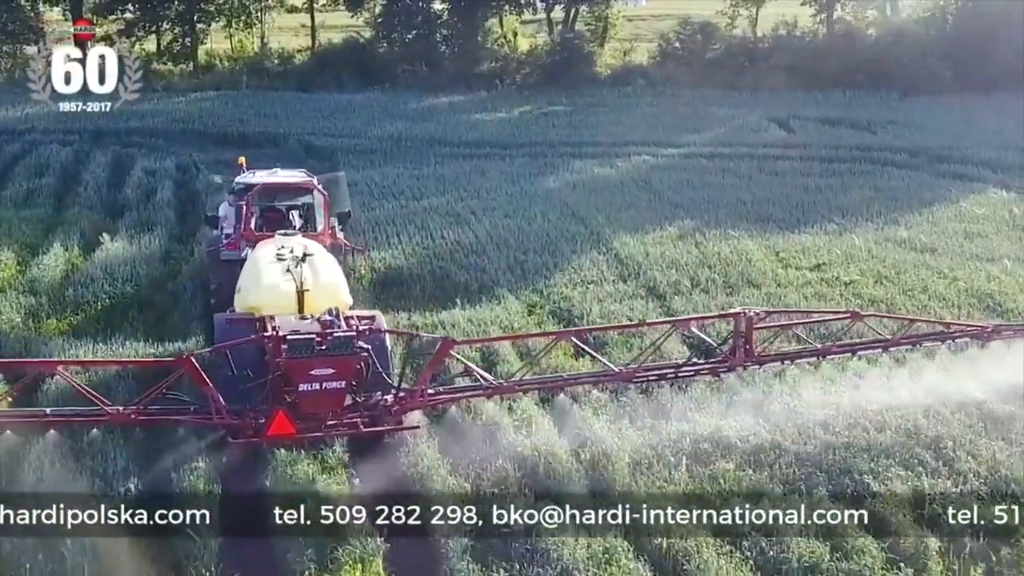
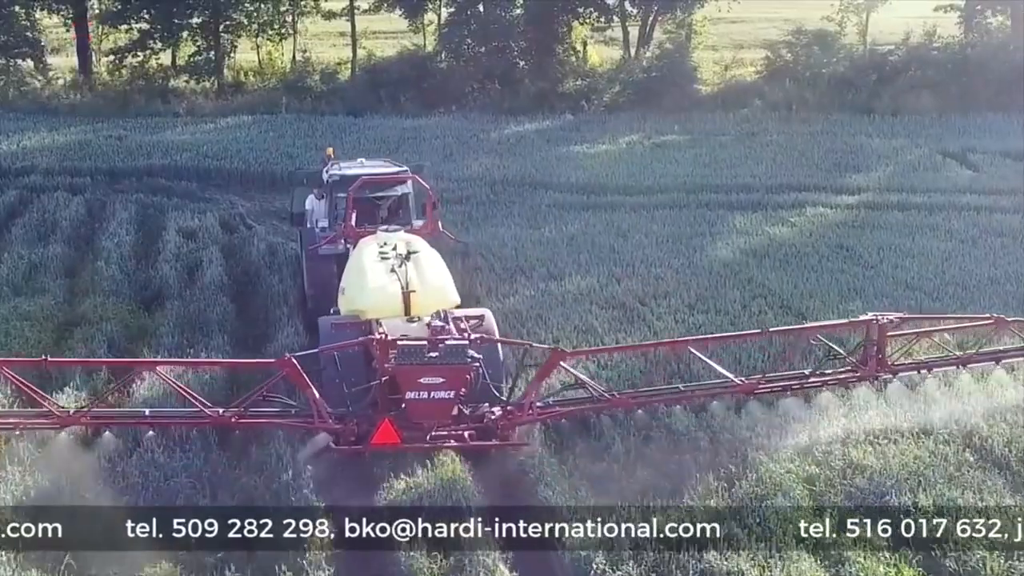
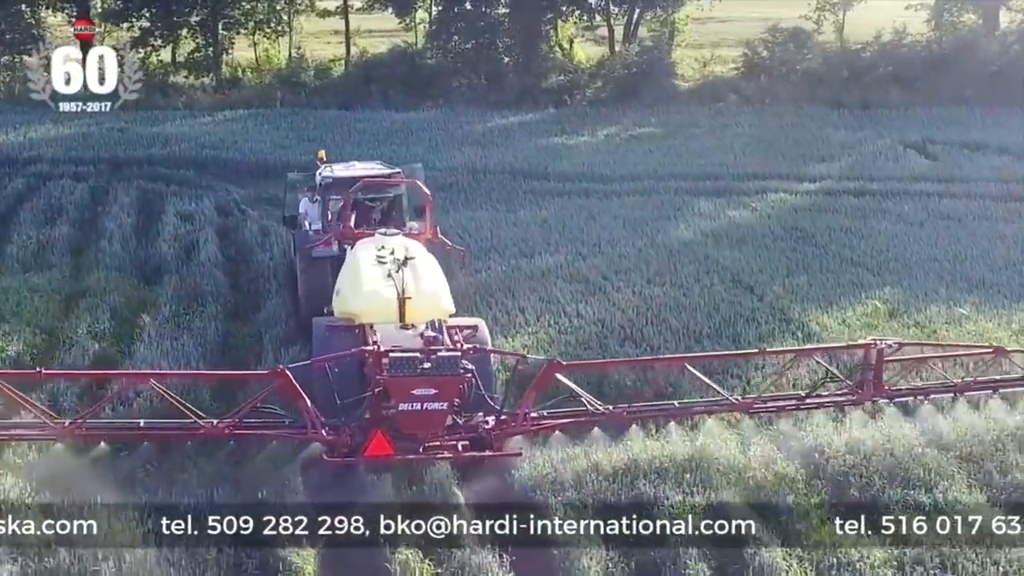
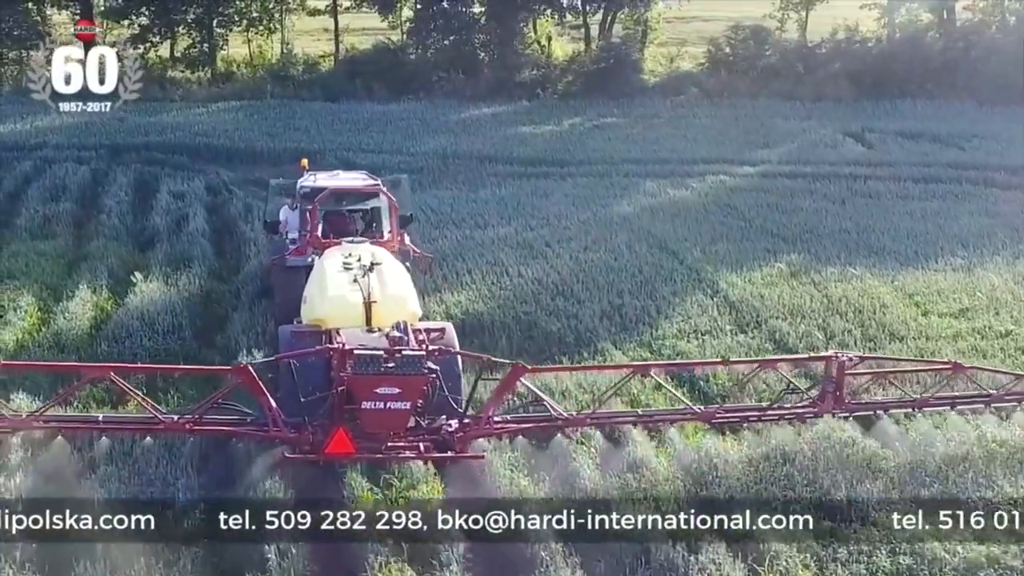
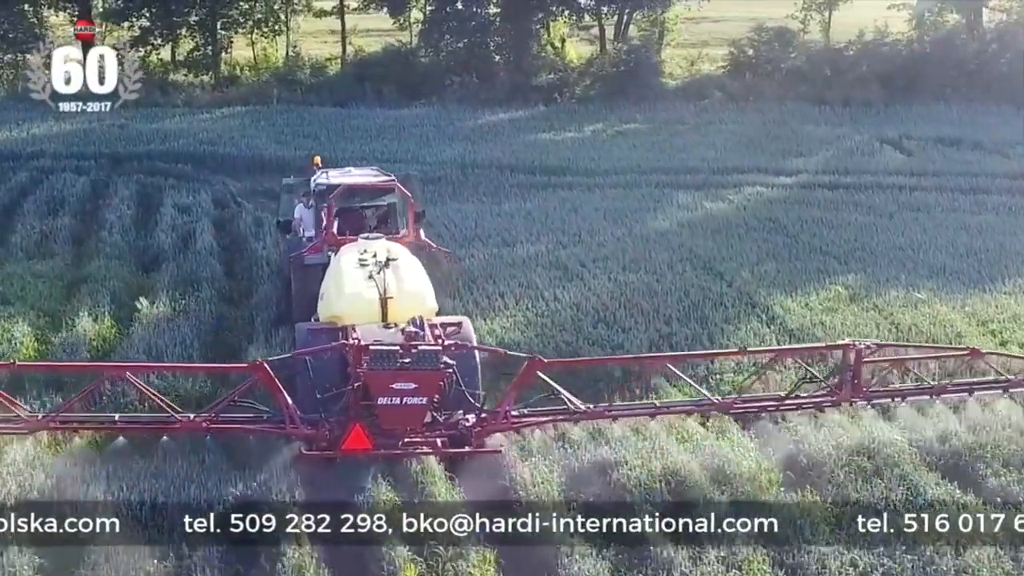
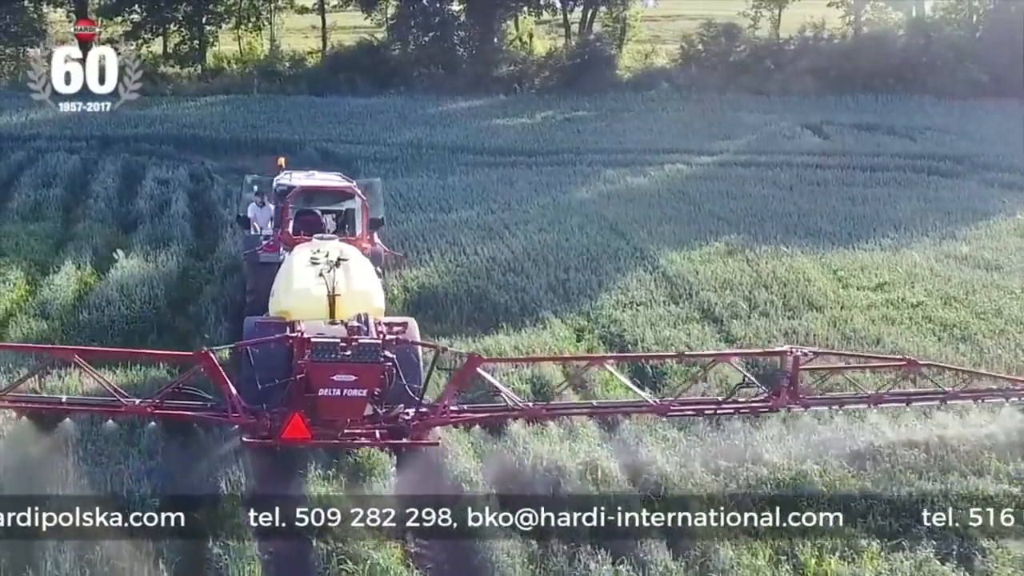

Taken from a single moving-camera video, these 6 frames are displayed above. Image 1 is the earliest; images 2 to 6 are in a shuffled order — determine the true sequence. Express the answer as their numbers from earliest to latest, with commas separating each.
6, 4, 5, 3, 2
